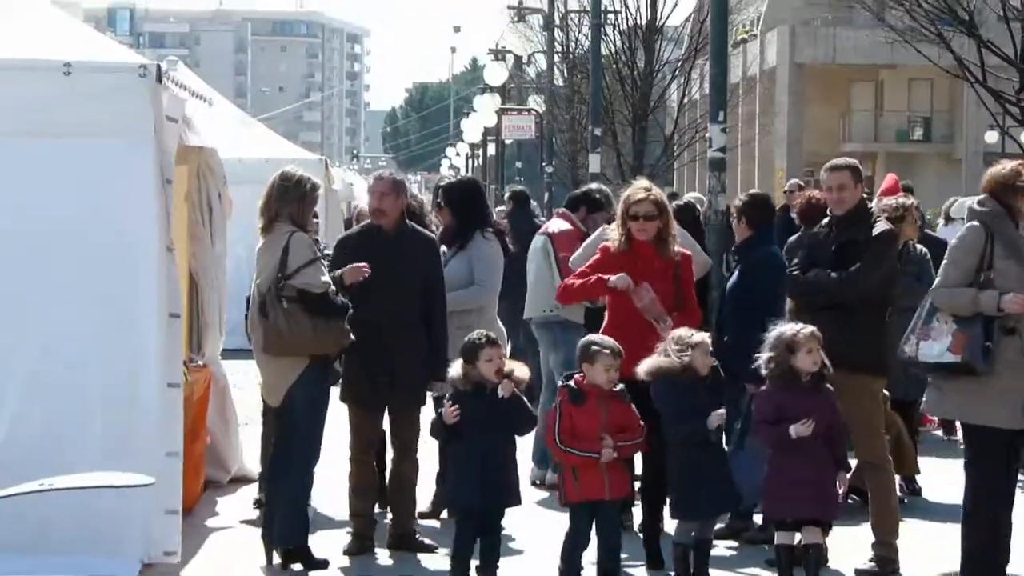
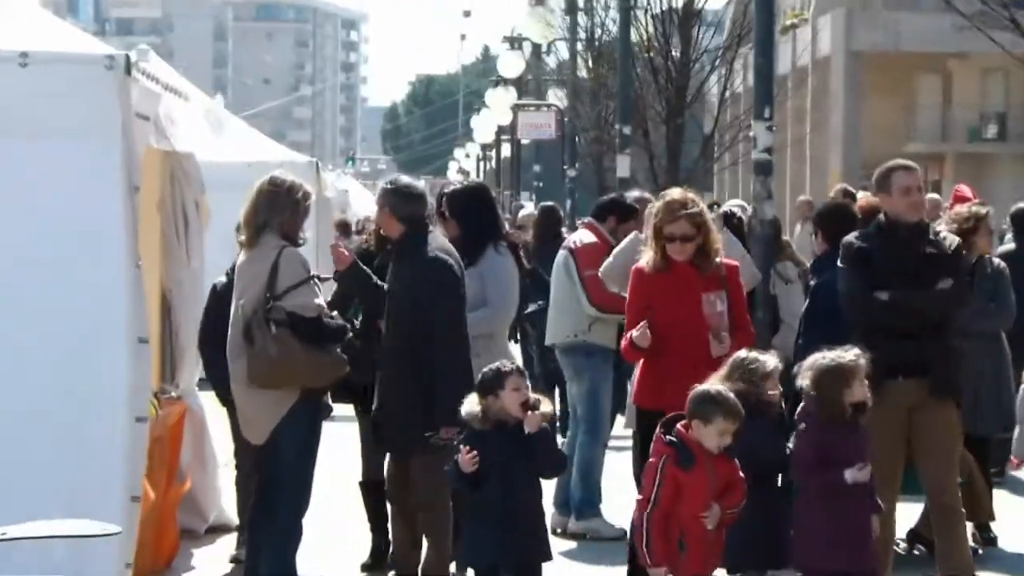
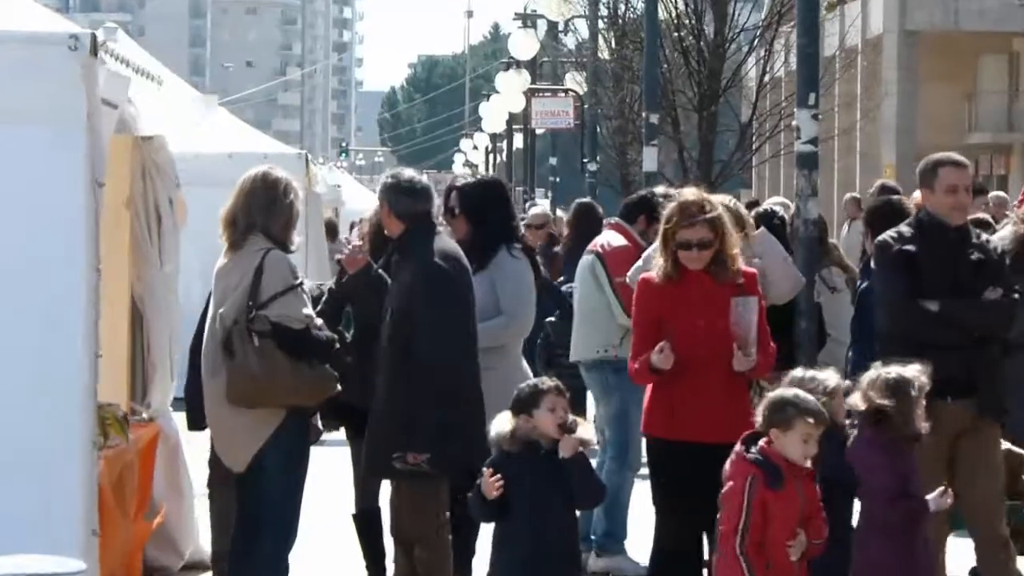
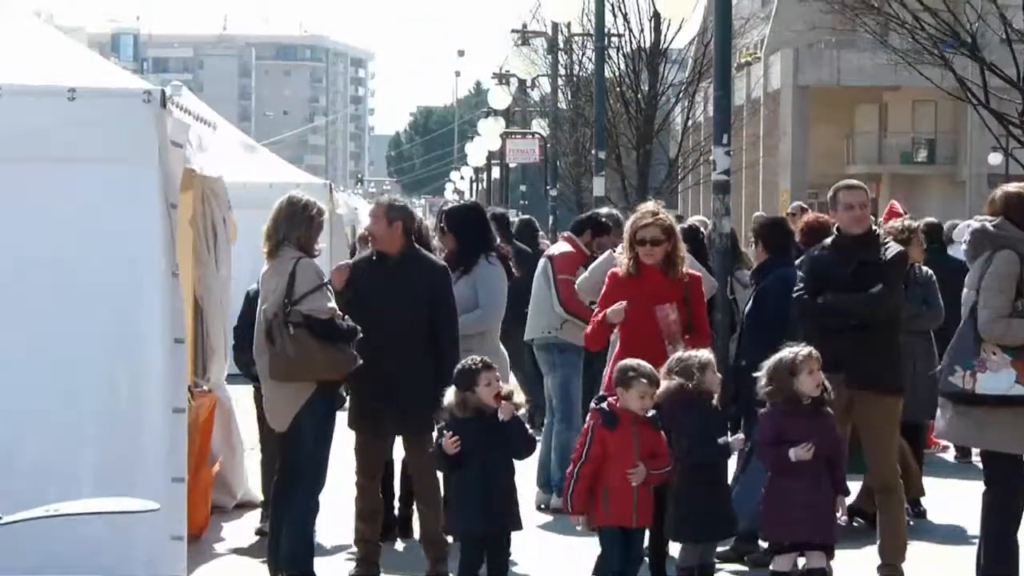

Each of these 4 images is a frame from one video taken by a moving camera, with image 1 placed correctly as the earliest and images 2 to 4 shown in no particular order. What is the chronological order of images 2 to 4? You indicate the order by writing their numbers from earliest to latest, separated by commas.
4, 2, 3
